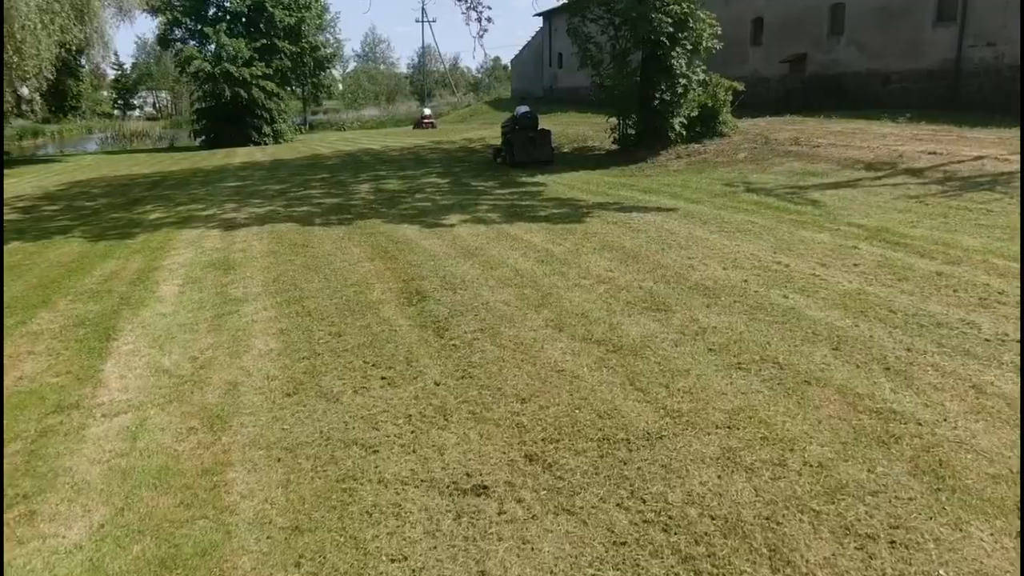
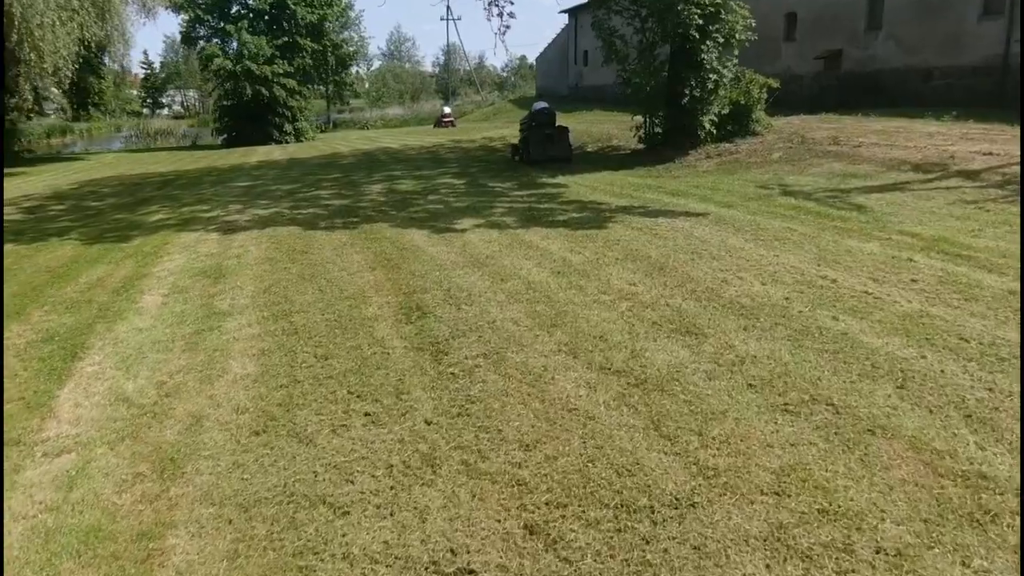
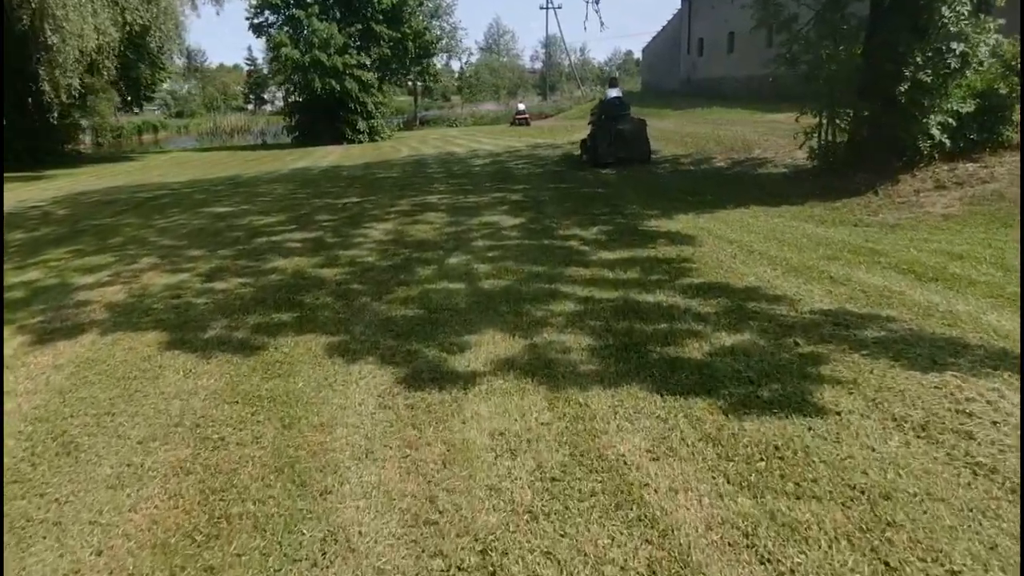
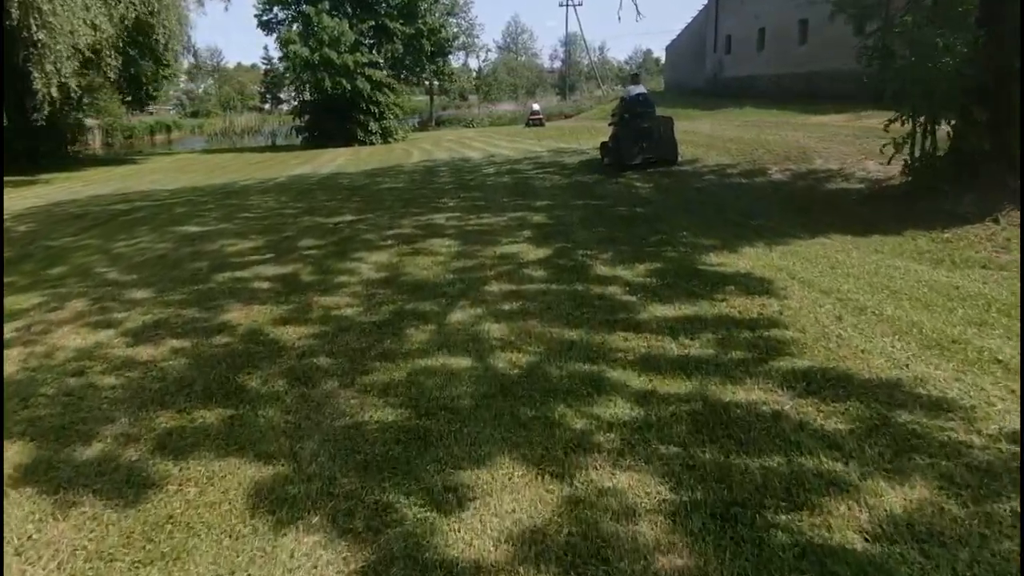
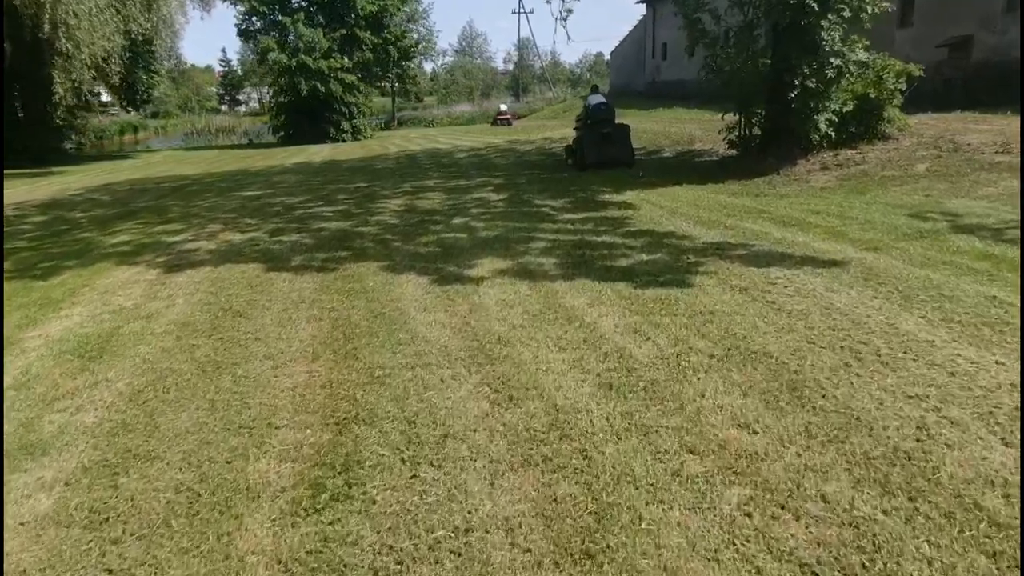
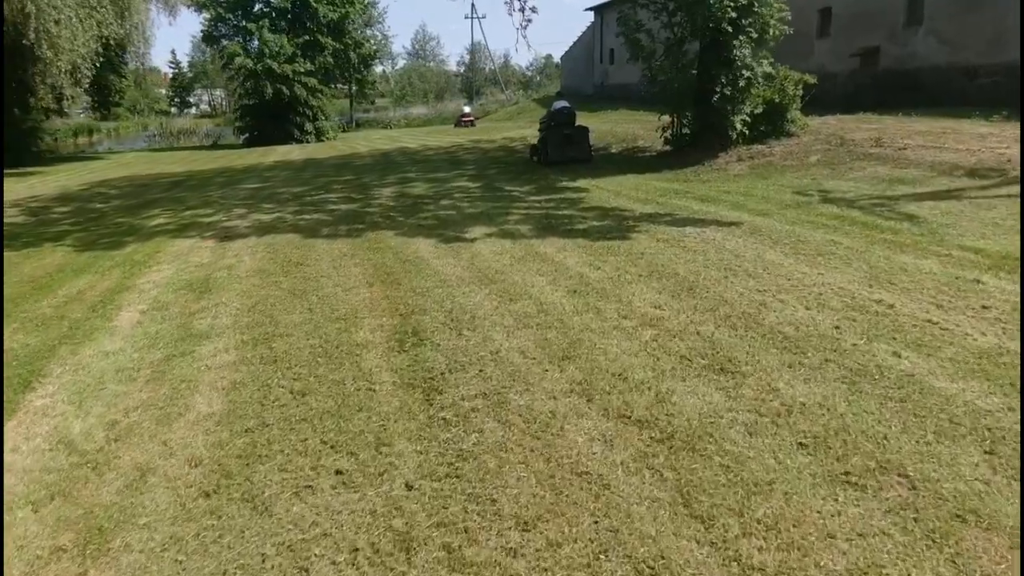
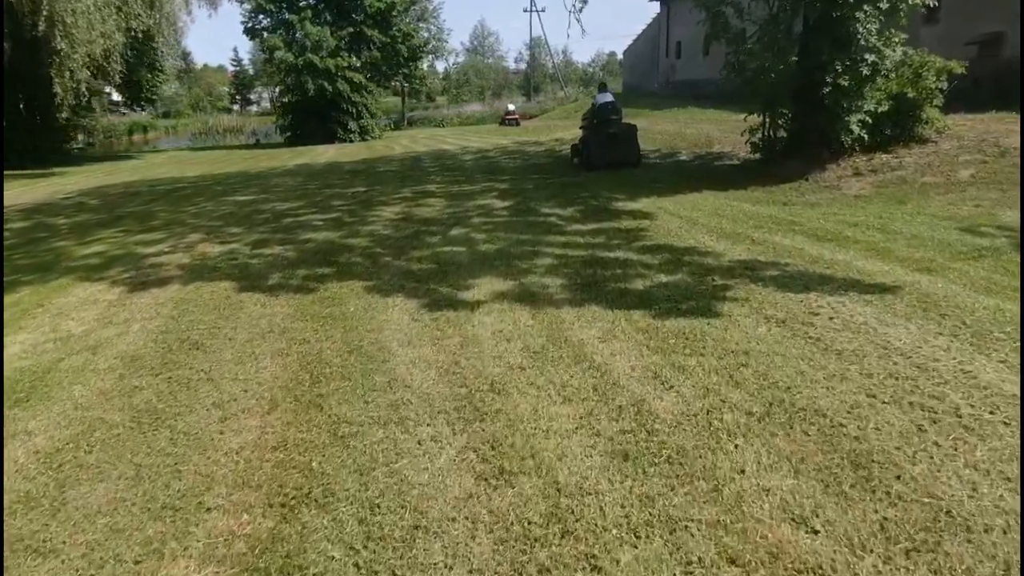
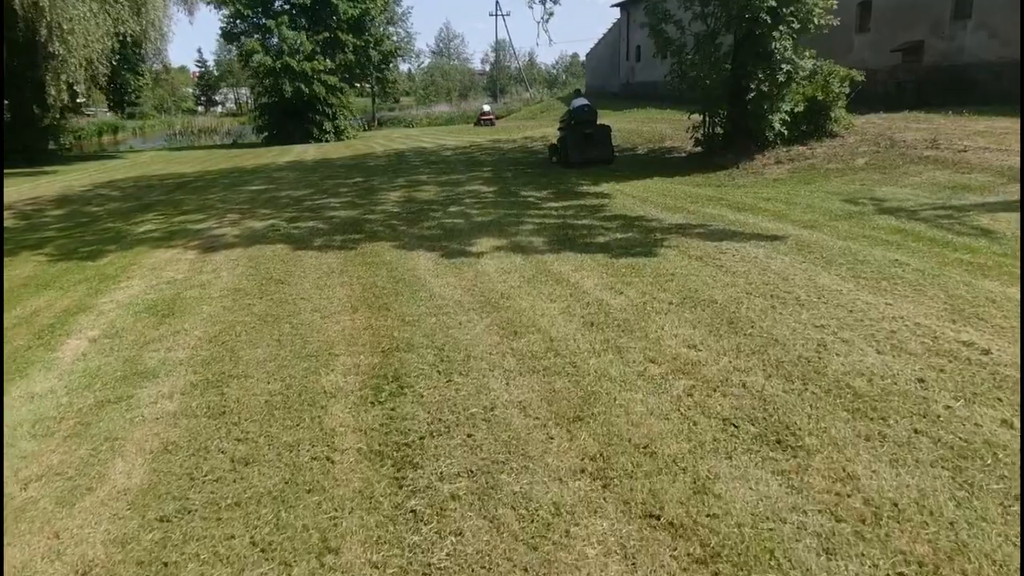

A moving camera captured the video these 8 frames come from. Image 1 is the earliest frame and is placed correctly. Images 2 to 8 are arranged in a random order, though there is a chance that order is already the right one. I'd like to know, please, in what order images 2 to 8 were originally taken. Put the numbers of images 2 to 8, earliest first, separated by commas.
2, 6, 8, 5, 7, 3, 4
